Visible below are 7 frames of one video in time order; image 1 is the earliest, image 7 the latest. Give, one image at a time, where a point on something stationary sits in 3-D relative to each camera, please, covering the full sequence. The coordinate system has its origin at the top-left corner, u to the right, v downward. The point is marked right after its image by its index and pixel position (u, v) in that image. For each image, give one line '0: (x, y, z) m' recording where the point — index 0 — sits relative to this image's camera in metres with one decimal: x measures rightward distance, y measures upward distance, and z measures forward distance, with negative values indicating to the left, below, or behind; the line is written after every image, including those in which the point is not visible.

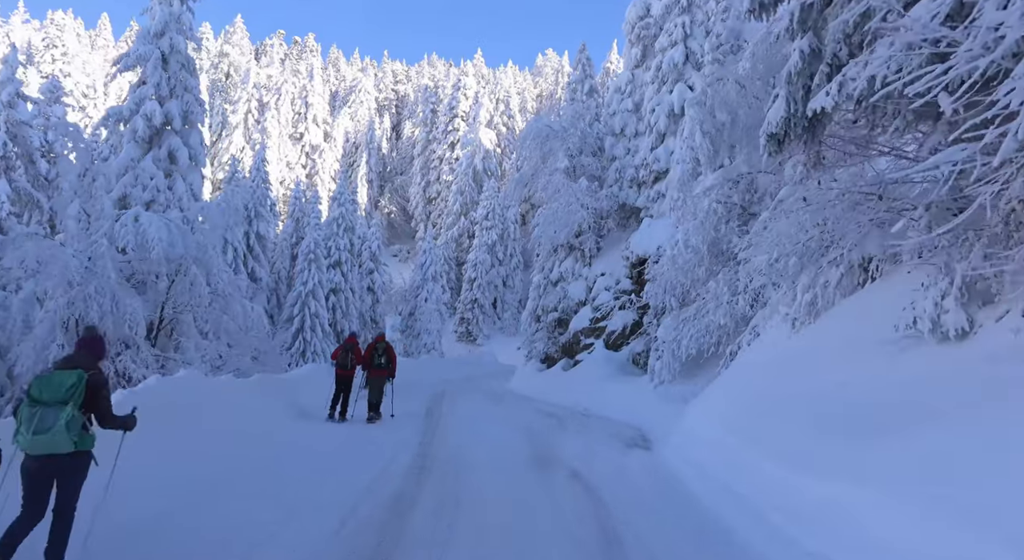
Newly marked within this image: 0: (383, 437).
0: (-2.9, -3.5, +16.9) m
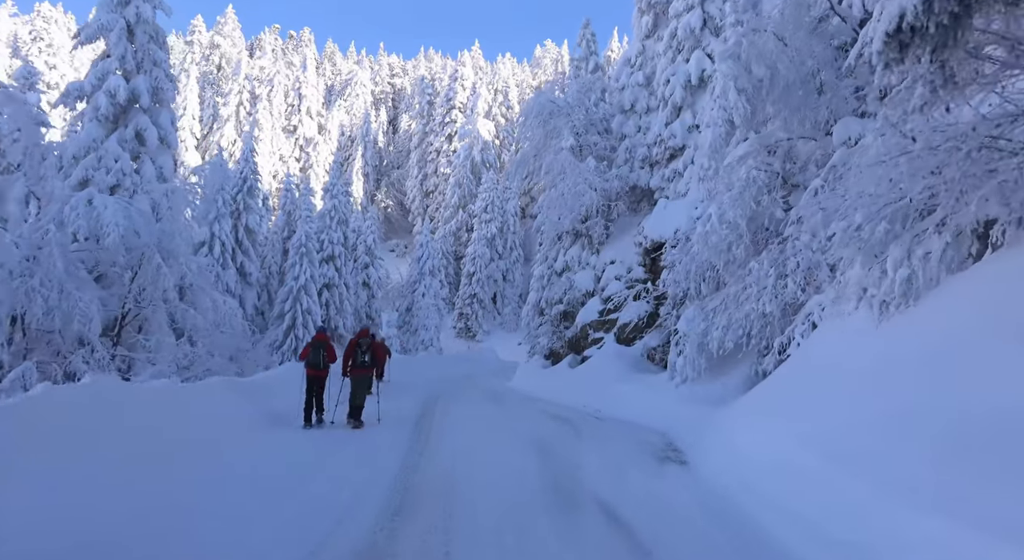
0: (-2.8, -3.2, +14.8) m
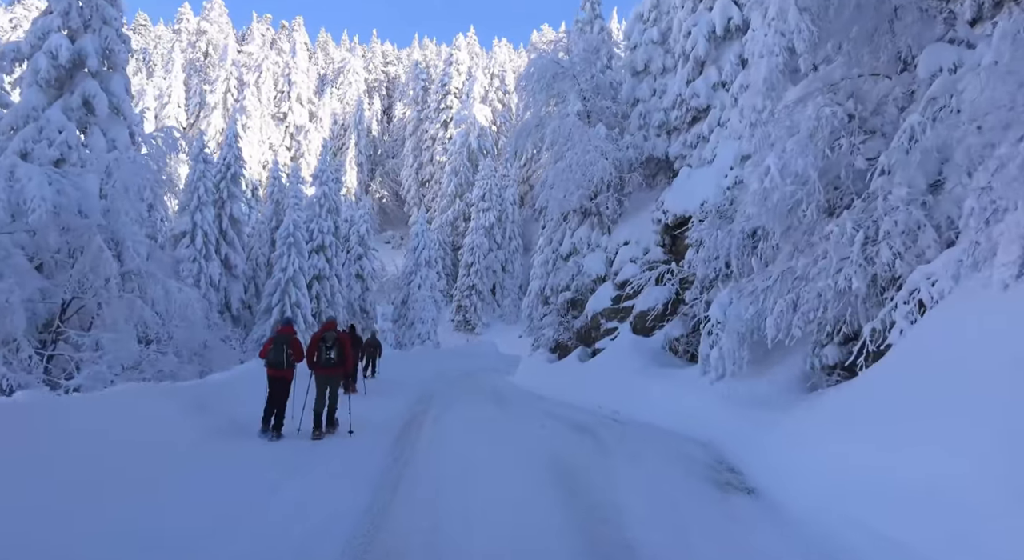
0: (-2.8, -2.9, +12.2) m
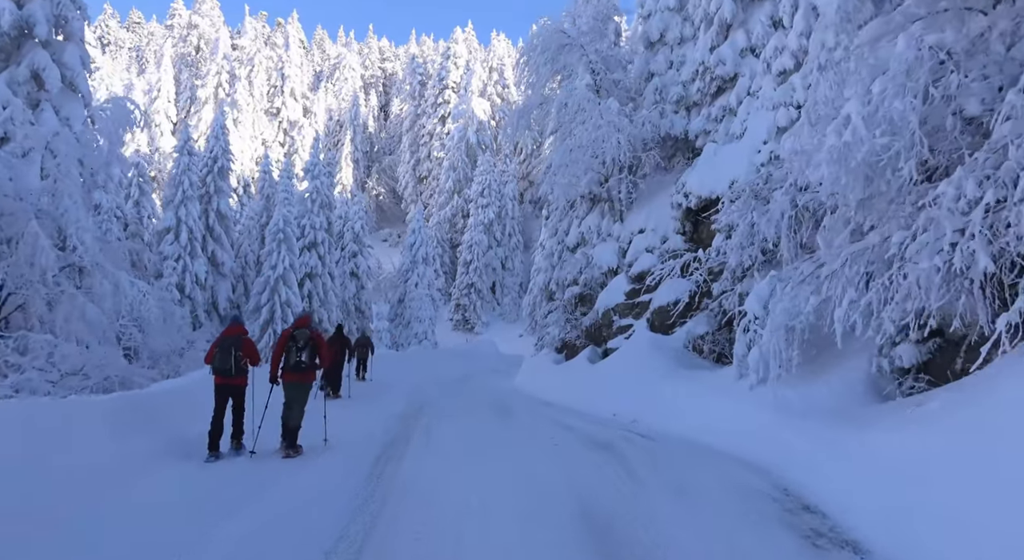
0: (-2.7, -2.7, +10.0) m
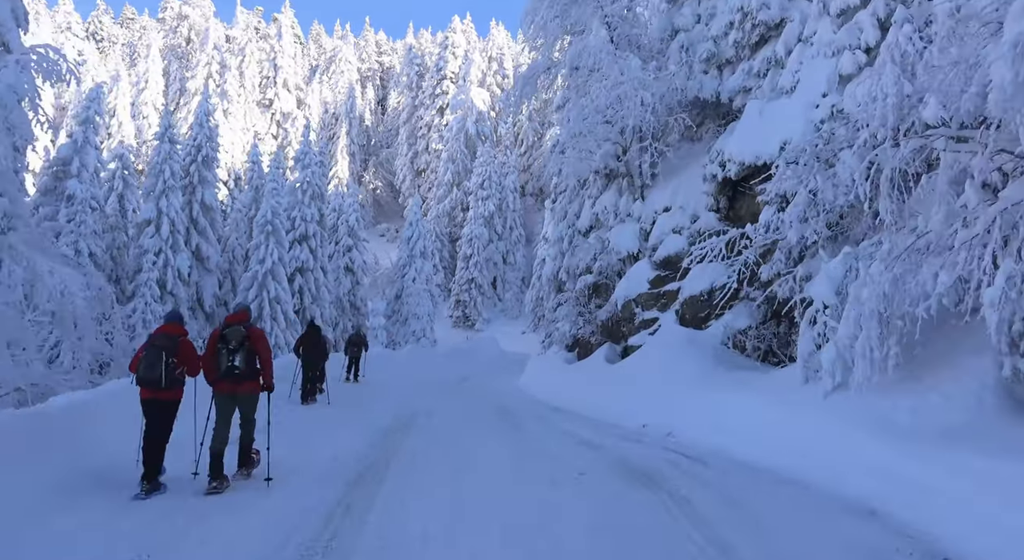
0: (-2.5, -2.5, +7.5) m
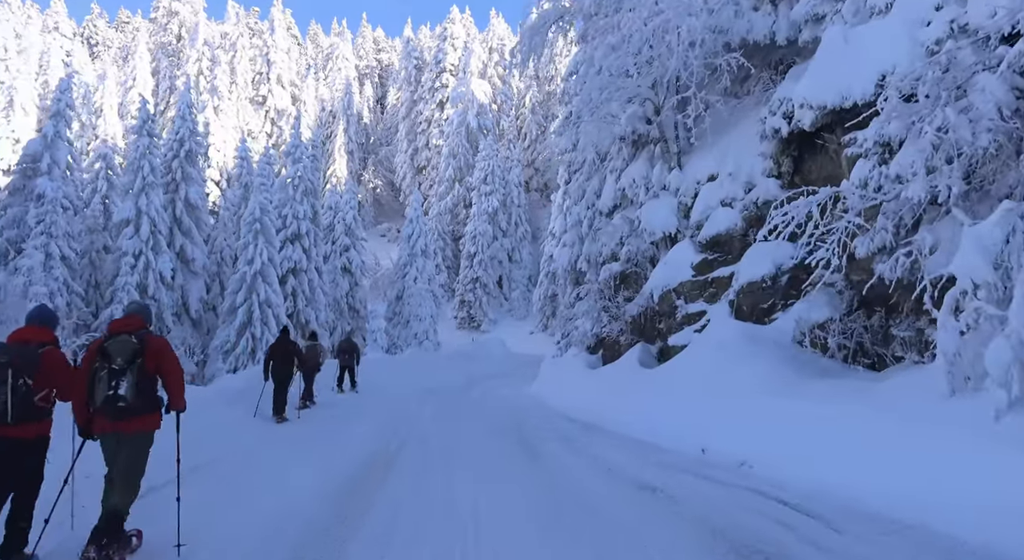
0: (-2.3, -2.3, +4.5) m
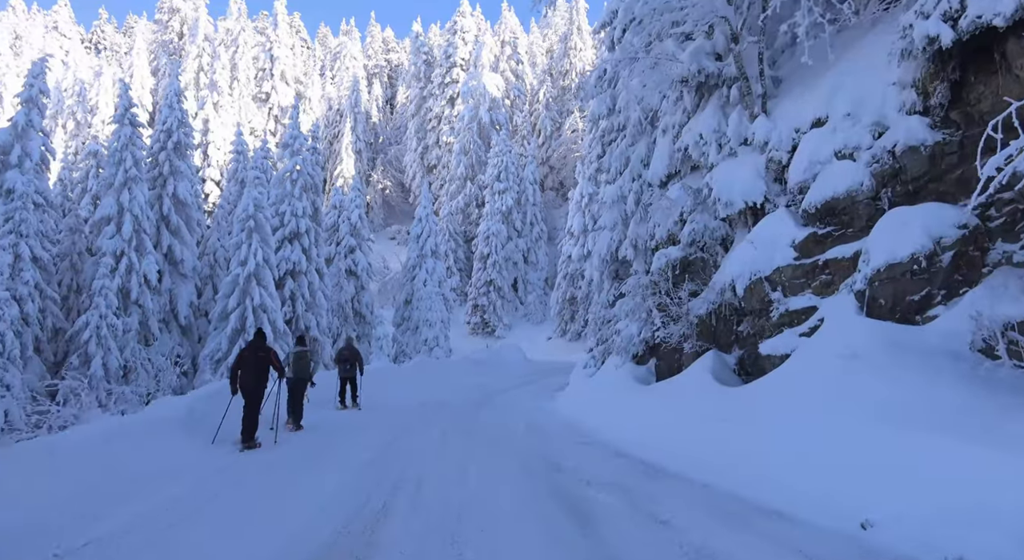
0: (-2.0, -2.1, +0.8) m
